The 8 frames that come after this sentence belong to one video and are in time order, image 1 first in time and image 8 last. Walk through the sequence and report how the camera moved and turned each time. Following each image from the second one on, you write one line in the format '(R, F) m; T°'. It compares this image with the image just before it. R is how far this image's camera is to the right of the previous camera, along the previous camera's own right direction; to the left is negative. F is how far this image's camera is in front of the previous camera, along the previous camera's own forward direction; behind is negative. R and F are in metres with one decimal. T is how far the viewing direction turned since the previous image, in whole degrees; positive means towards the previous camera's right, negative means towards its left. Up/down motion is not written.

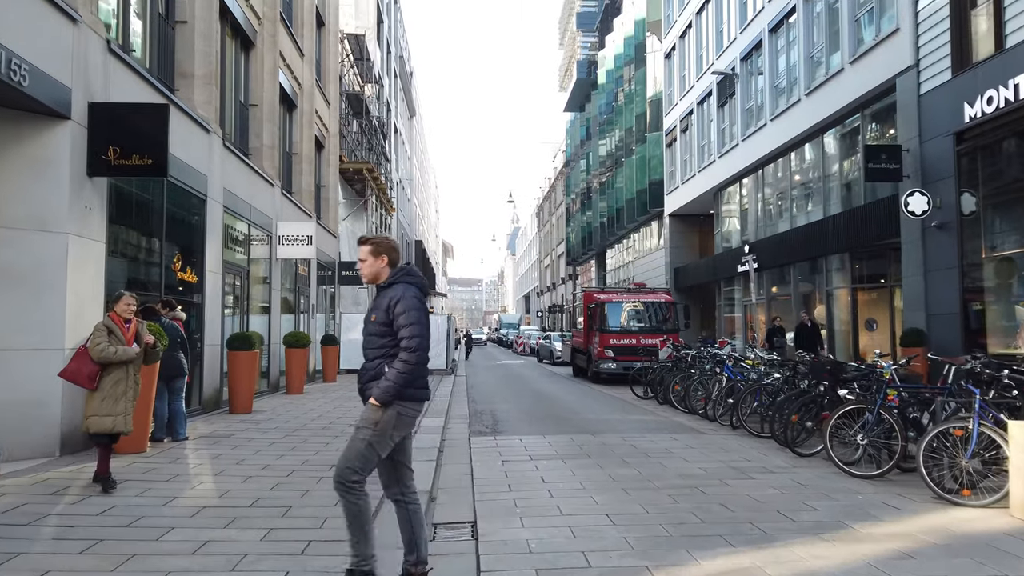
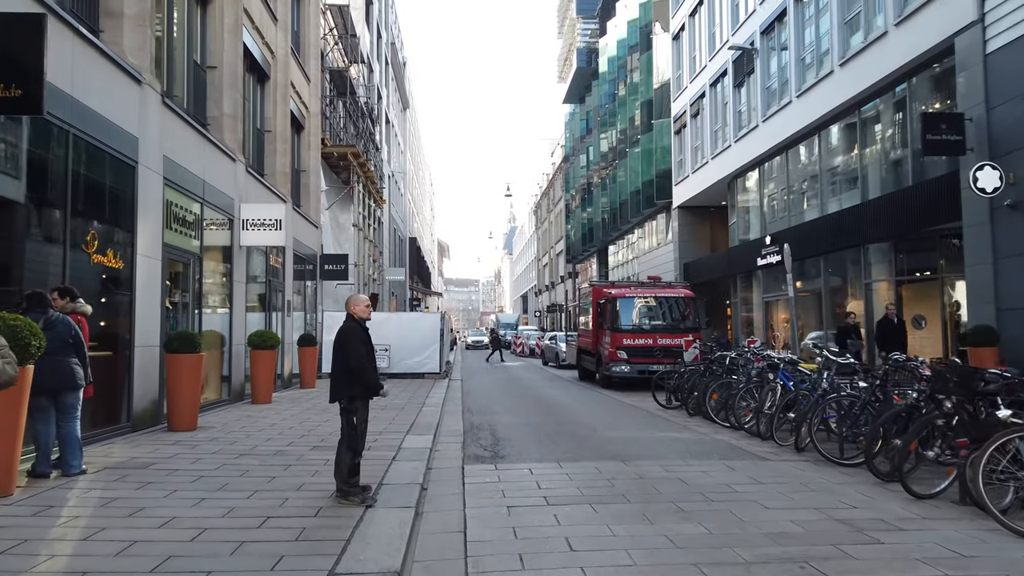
(-0.1, +2.2) m; 0°
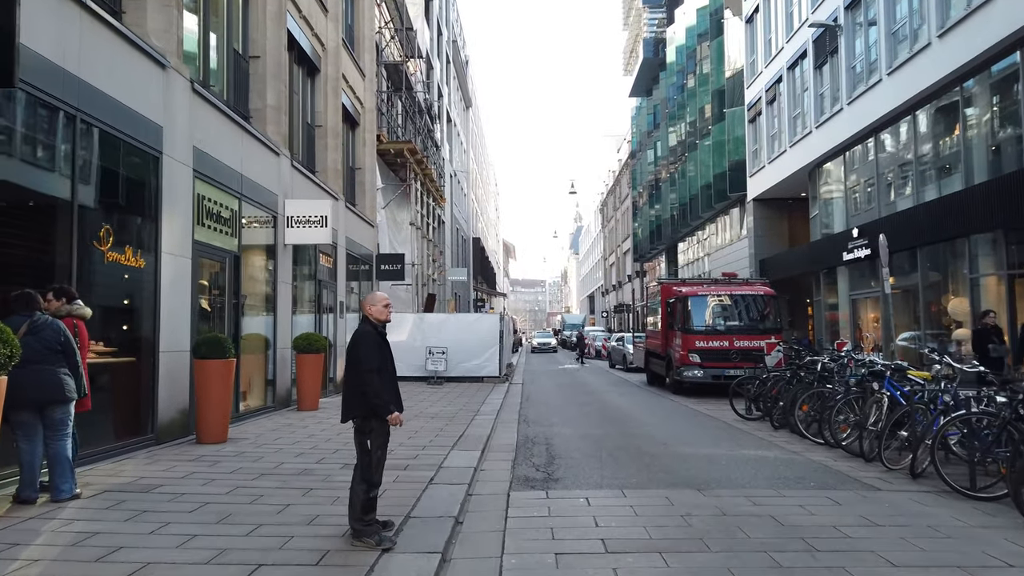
(+0.1, +1.1) m; -5°
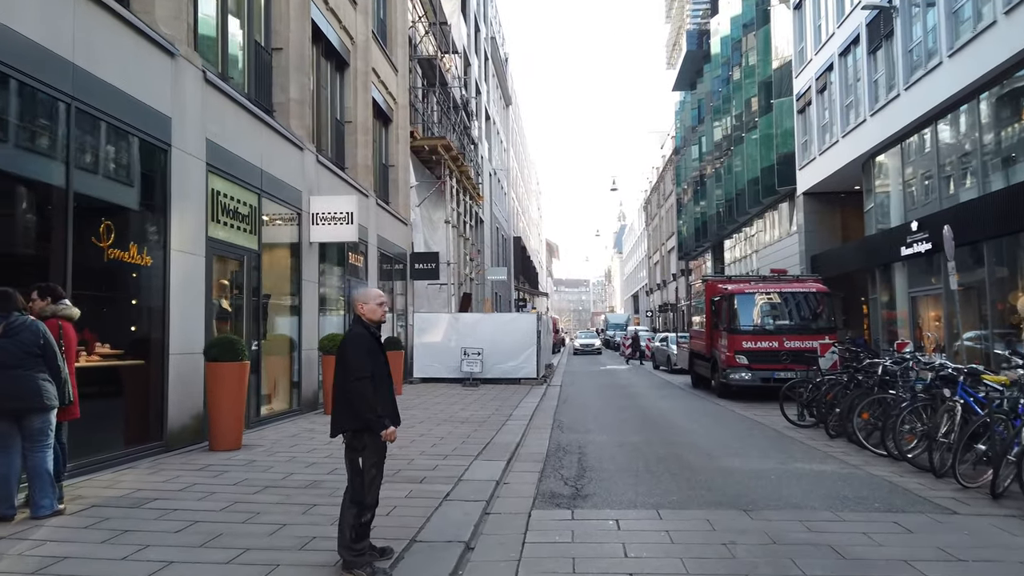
(+0.2, +0.6) m; -3°
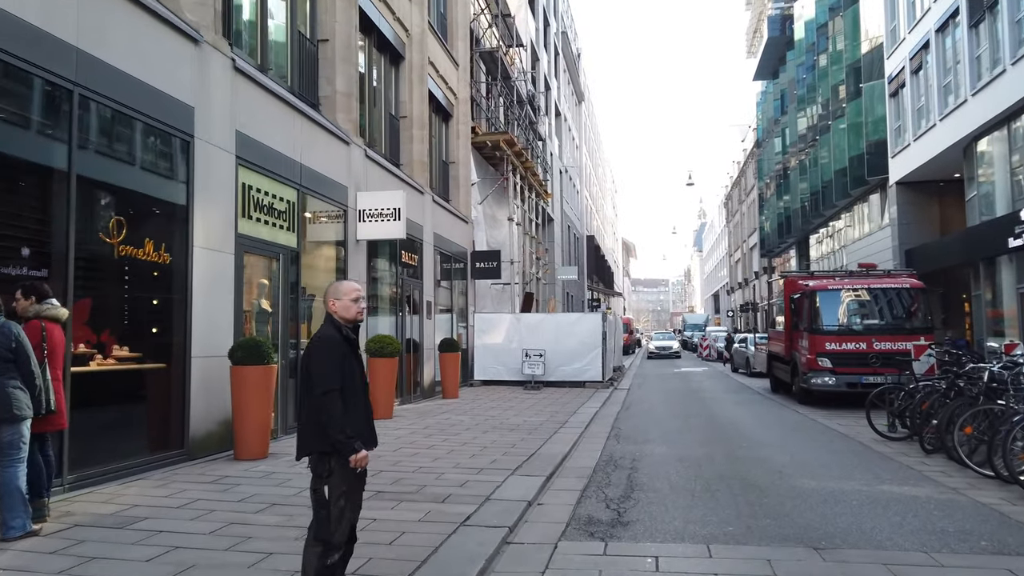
(+0.4, +0.8) m; -6°
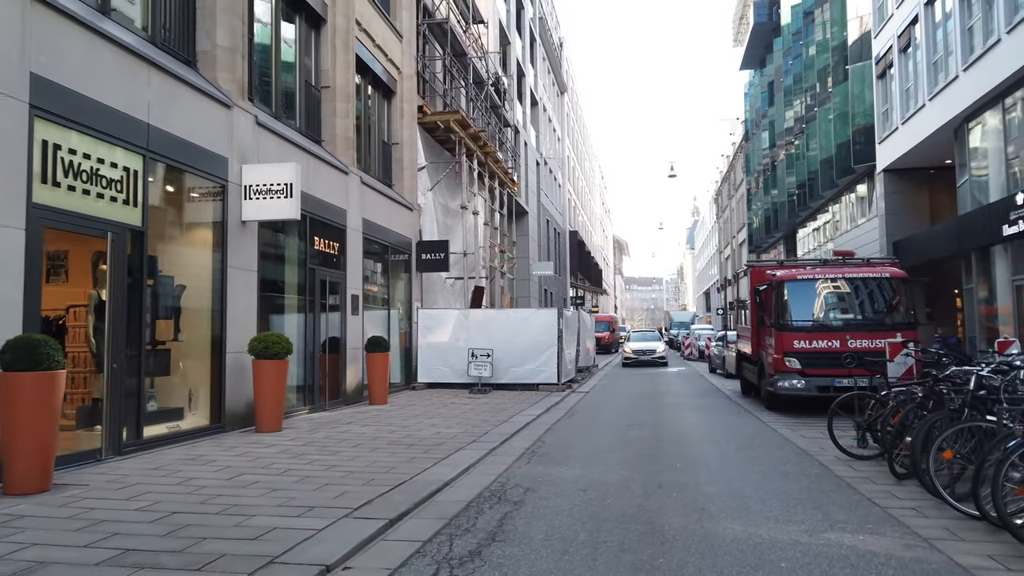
(+1.2, +1.8) m; 0°
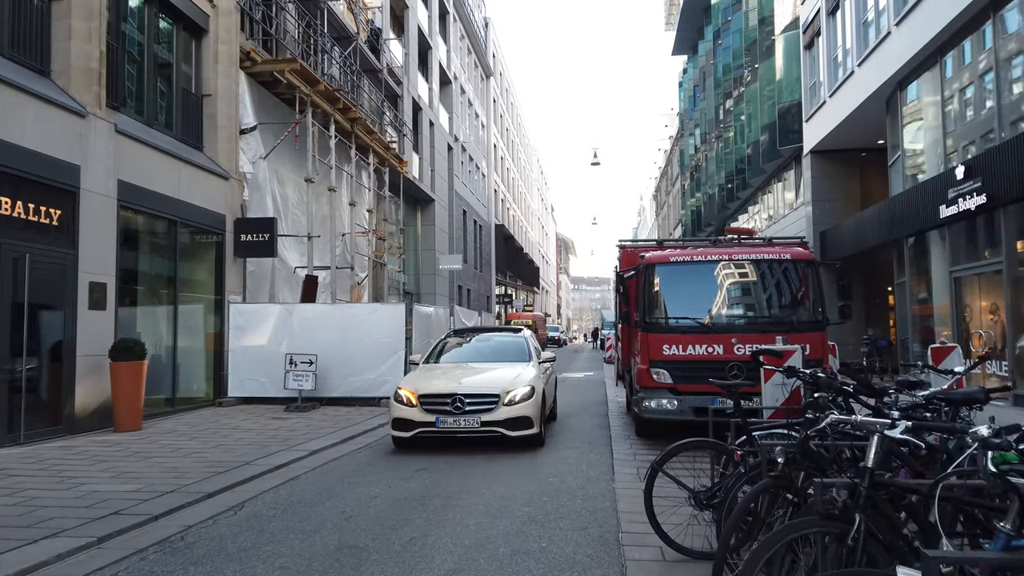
(+2.2, +3.4) m; +4°
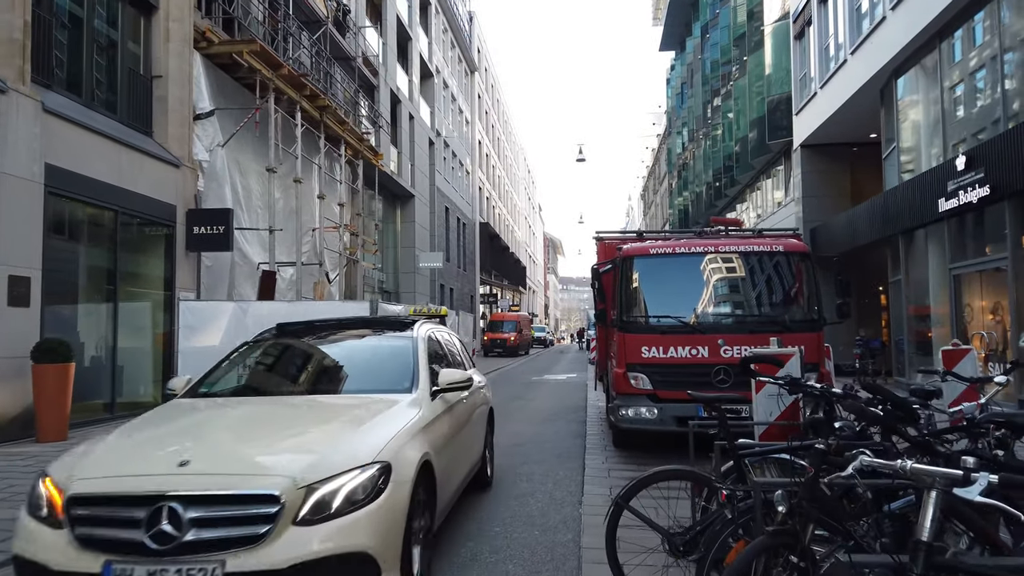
(+0.3, +1.0) m; +1°
